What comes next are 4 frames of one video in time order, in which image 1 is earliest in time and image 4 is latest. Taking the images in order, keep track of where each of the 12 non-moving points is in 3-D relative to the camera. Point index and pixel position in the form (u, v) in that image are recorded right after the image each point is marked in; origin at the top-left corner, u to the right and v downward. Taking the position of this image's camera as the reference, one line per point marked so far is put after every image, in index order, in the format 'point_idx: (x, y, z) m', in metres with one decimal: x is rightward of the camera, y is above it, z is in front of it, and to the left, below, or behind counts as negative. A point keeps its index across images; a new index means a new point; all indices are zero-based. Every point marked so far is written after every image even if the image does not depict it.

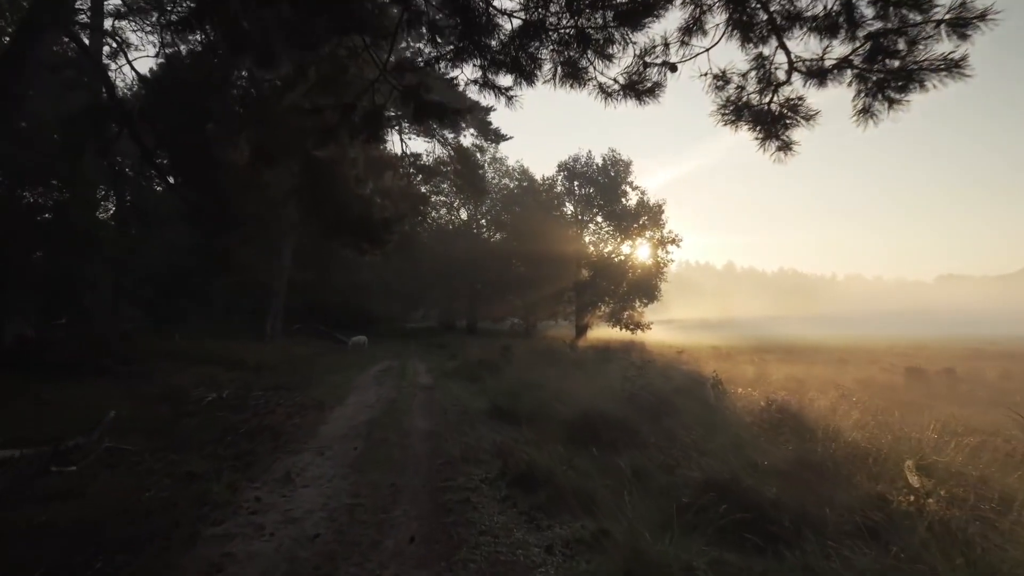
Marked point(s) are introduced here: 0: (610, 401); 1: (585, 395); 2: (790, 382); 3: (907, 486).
0: (+1.8, -2.1, +11.7) m
1: (+1.5, -2.2, +12.5) m
2: (+8.8, -3.1, +20.0) m
3: (+4.3, -2.1, +6.5) m
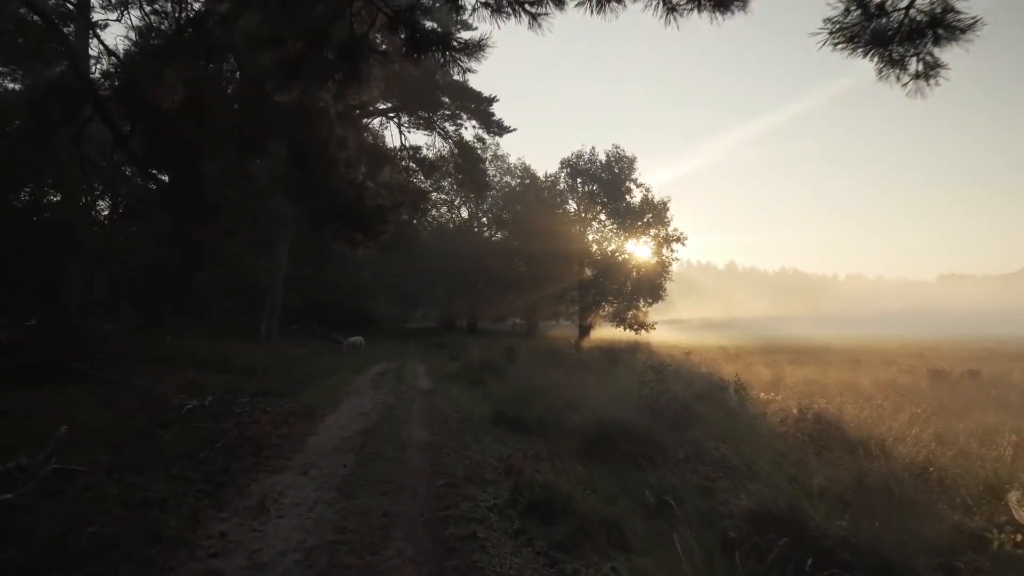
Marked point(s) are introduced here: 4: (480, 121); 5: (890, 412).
0: (+2.0, -2.1, +10.6) m
1: (+1.6, -2.1, +11.4) m
2: (+9.0, -3.0, +18.9) m
3: (+4.4, -2.1, +5.5) m
4: (-1.1, +5.2, +19.3) m
5: (+8.0, -2.6, +13.2) m
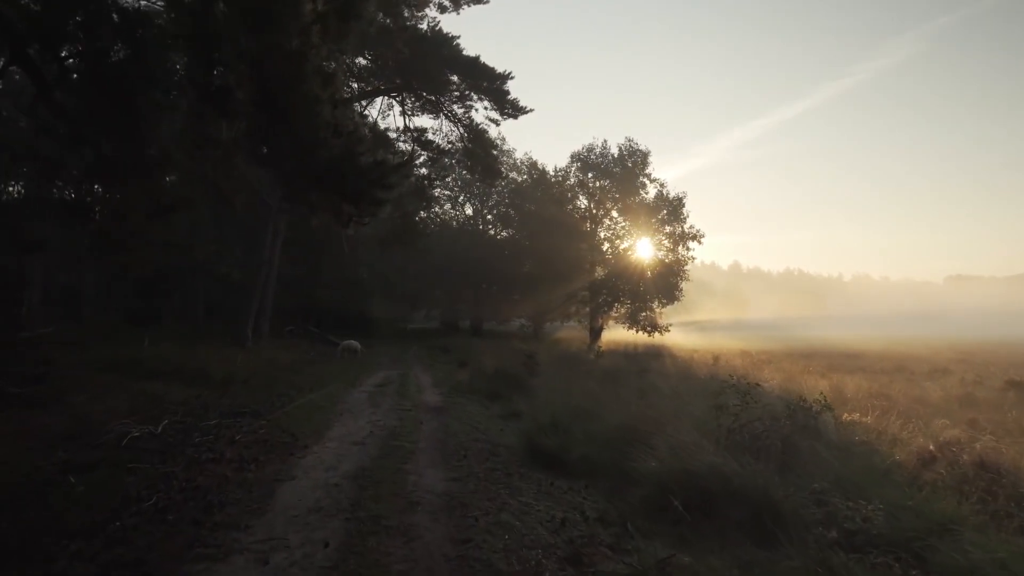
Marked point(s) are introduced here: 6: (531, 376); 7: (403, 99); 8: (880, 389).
0: (+2.5, -2.0, +7.9) m
1: (+2.2, -2.1, +8.7) m
2: (+9.5, -2.9, +16.2) m
3: (+5.0, -2.0, +2.8) m
4: (-0.5, +5.2, +16.6) m
5: (+8.5, -2.6, +10.5) m
6: (+0.5, -2.5, +17.4) m
7: (-3.1, +5.6, +17.7) m
8: (+11.9, -3.2, +19.7) m
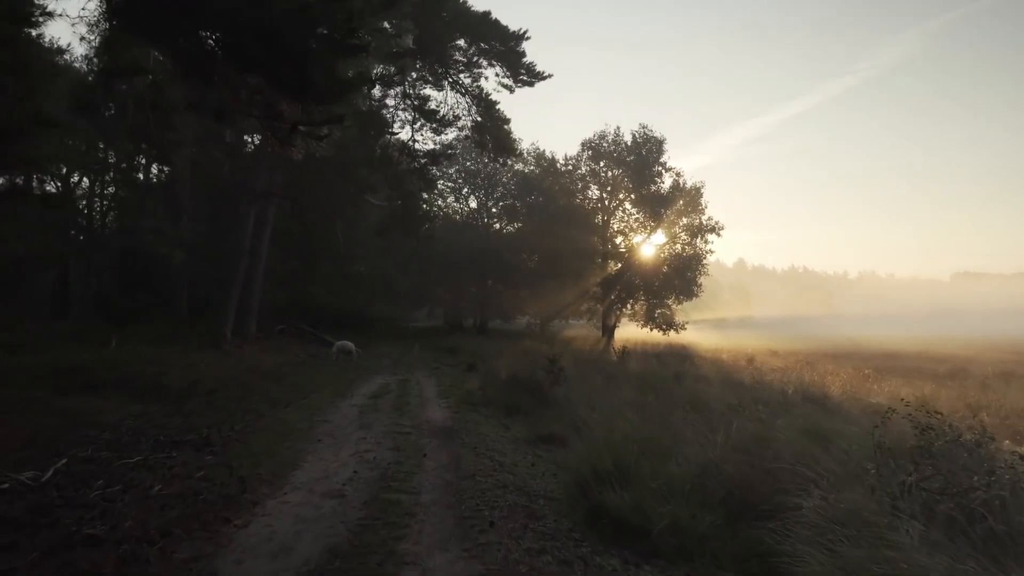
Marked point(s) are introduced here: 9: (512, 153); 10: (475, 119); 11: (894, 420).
0: (+3.0, -1.8, +4.8) m
1: (+2.7, -1.8, +5.6) m
2: (+10.0, -2.7, +13.1) m
3: (+5.4, -1.8, -0.3) m
4: (0.0, +5.5, +13.6) m
5: (+9.0, -2.4, +7.4) m
6: (+1.1, -2.3, +14.3) m
7: (-2.6, +5.8, +14.7) m
8: (+12.4, -3.0, +16.6) m
9: (+0.2, +3.7, +15.3) m
10: (-0.9, +4.4, +15.3) m
11: (+6.0, -2.0, +9.1) m
